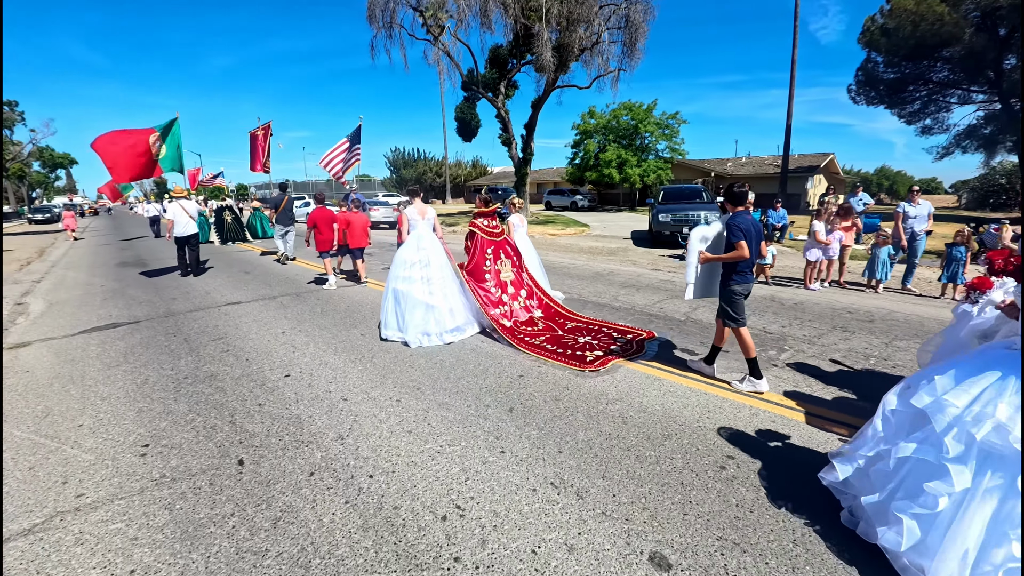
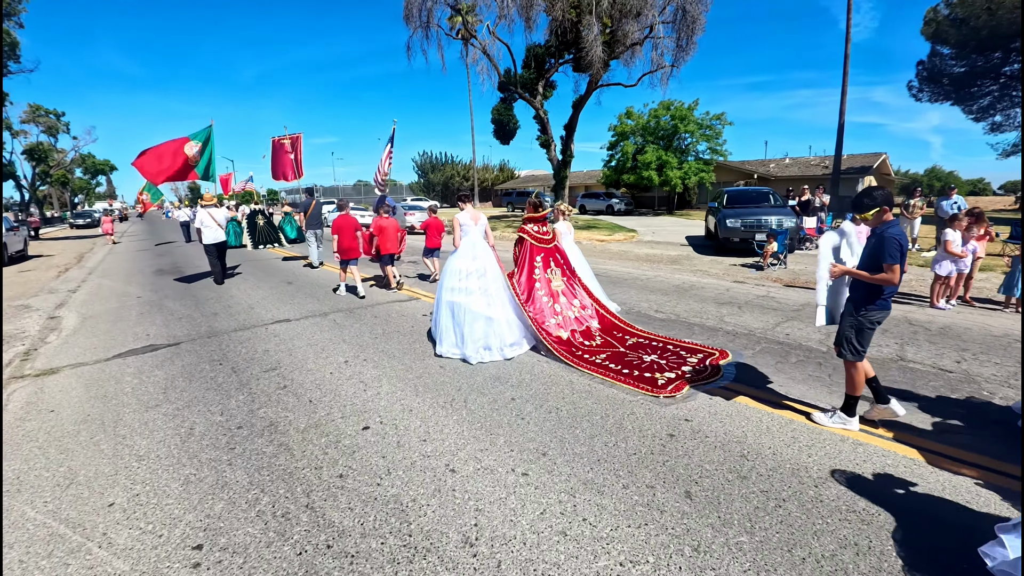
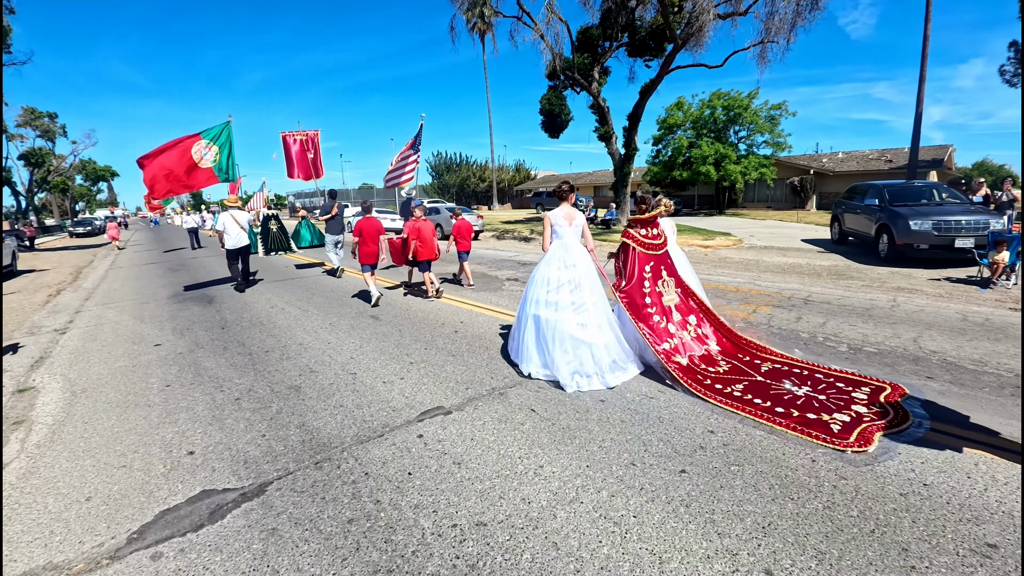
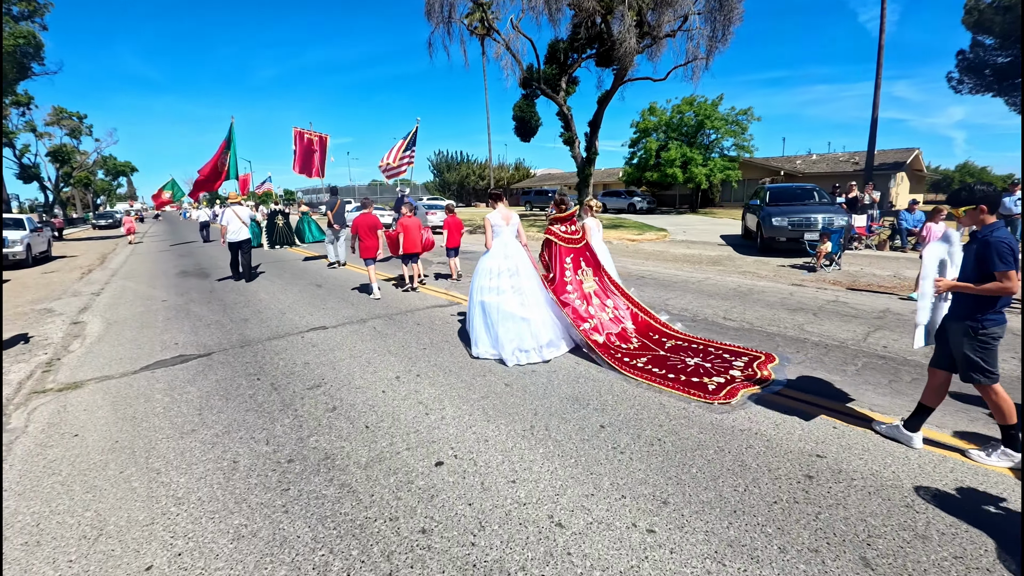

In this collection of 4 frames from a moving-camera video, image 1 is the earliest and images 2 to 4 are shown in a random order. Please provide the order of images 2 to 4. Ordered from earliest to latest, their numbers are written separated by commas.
2, 4, 3
